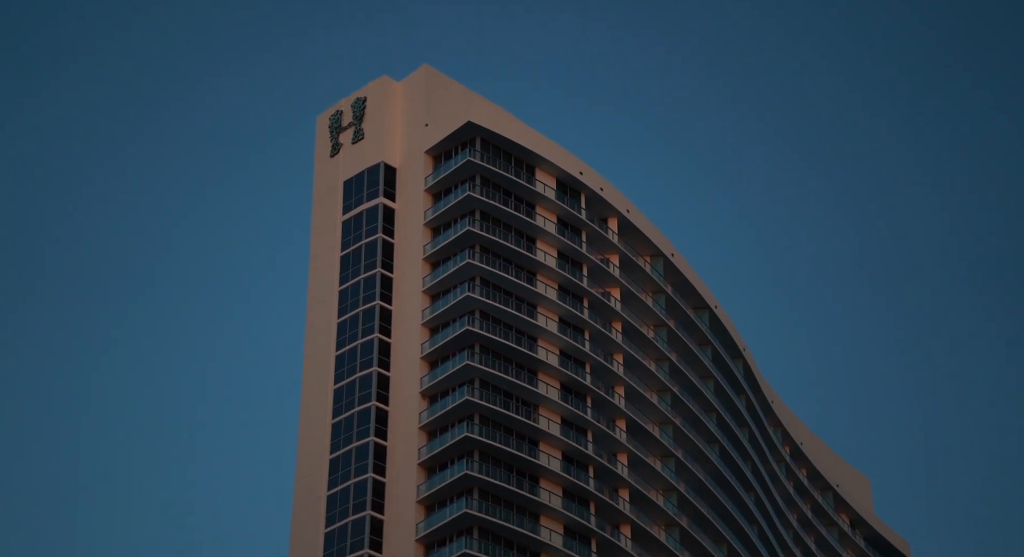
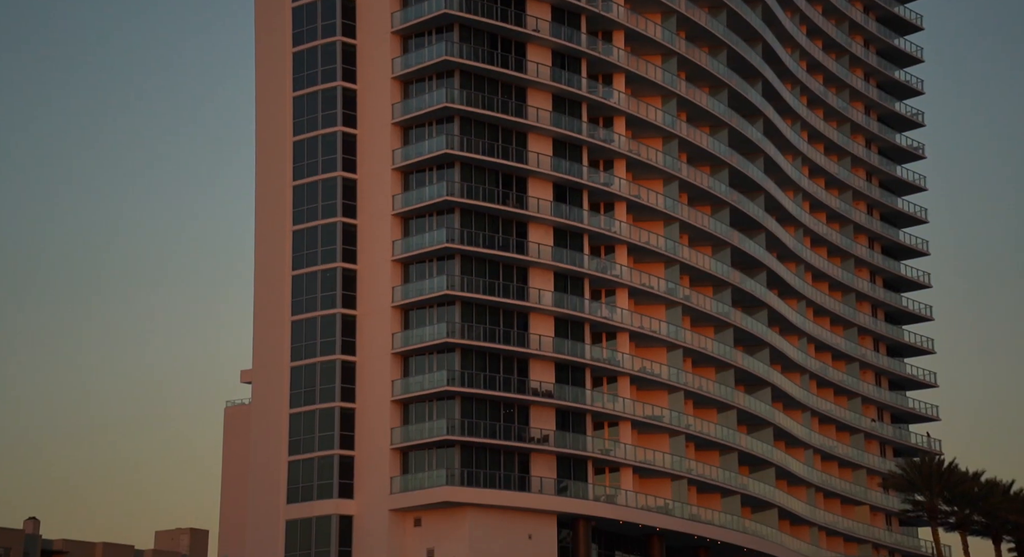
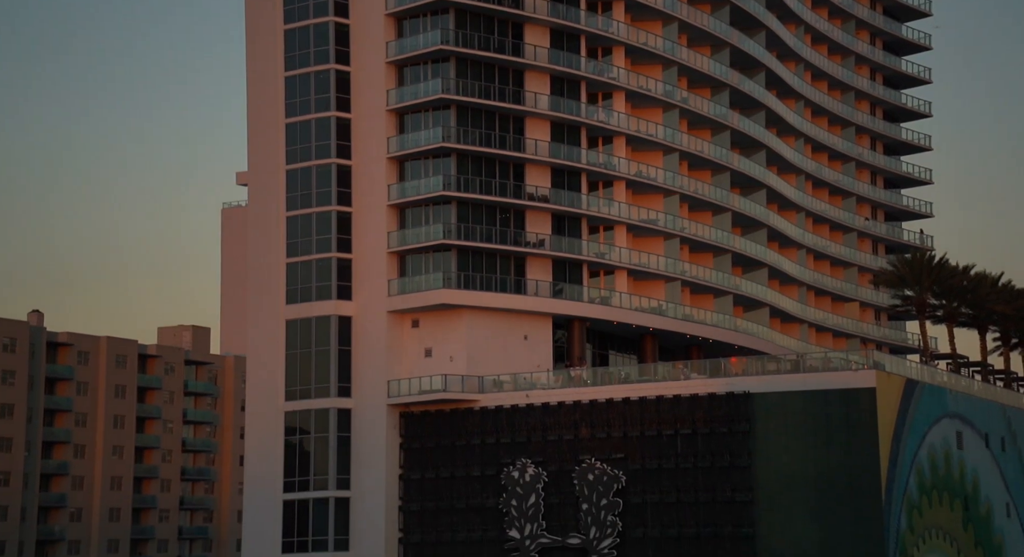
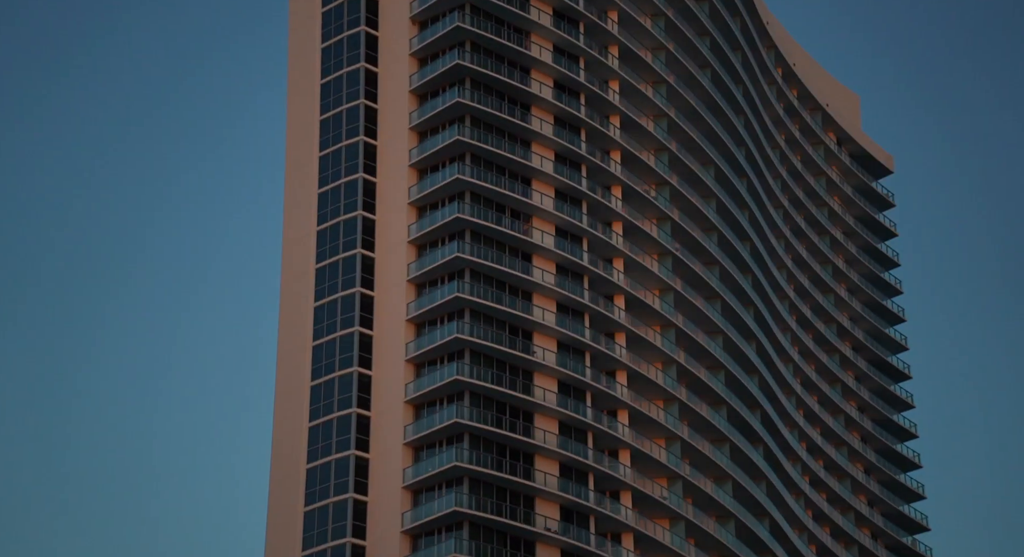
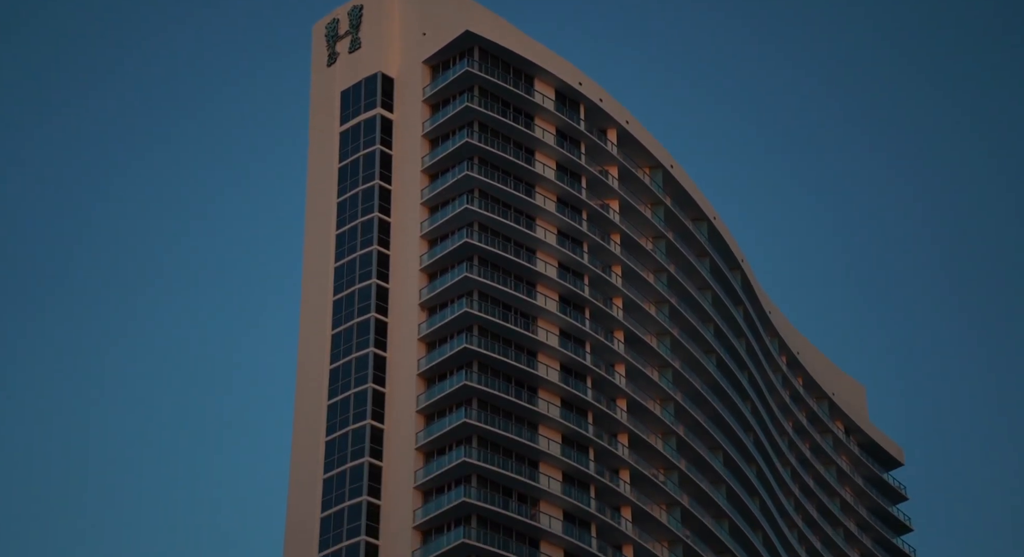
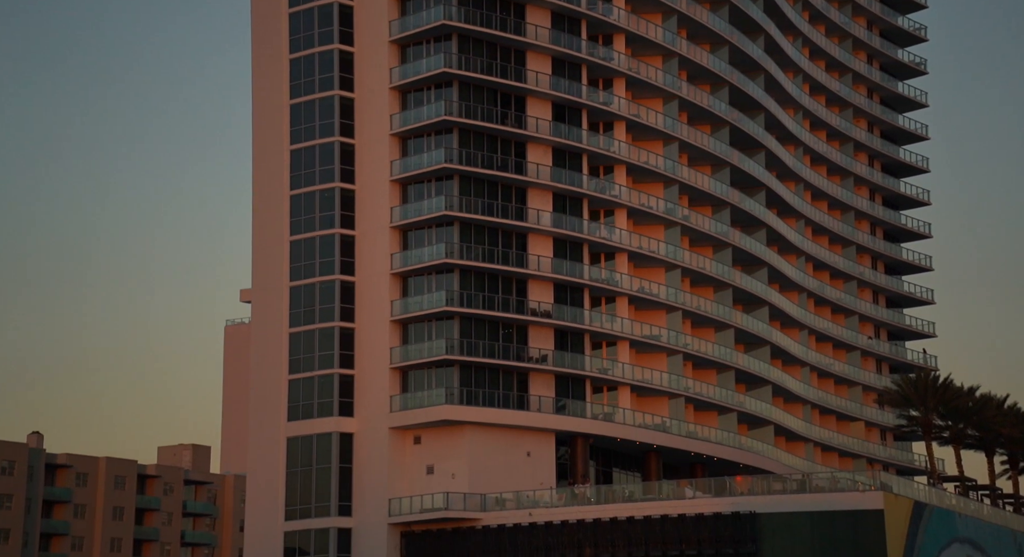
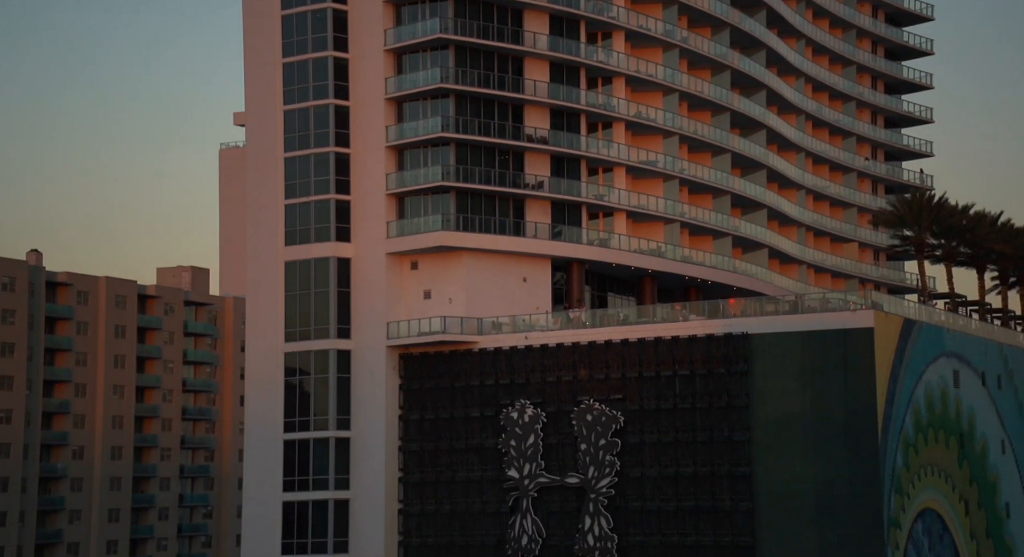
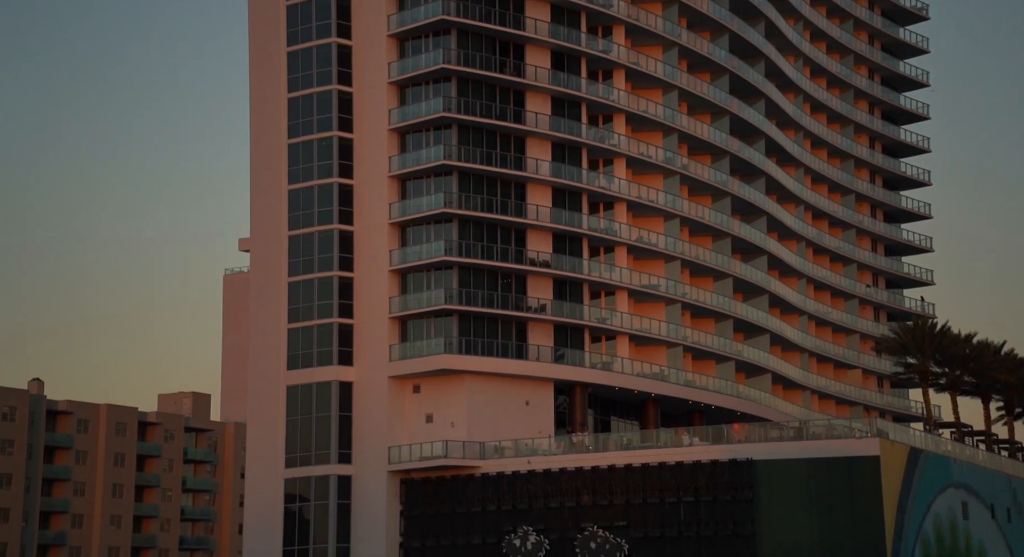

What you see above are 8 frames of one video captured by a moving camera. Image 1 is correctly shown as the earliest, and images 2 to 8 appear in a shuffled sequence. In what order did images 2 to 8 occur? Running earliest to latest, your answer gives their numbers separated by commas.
5, 4, 2, 6, 8, 3, 7
